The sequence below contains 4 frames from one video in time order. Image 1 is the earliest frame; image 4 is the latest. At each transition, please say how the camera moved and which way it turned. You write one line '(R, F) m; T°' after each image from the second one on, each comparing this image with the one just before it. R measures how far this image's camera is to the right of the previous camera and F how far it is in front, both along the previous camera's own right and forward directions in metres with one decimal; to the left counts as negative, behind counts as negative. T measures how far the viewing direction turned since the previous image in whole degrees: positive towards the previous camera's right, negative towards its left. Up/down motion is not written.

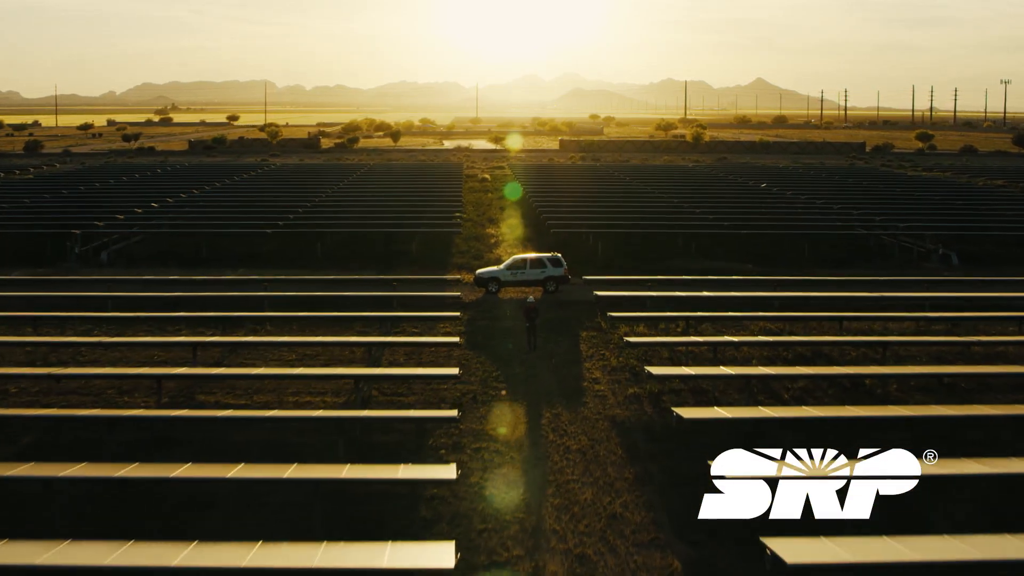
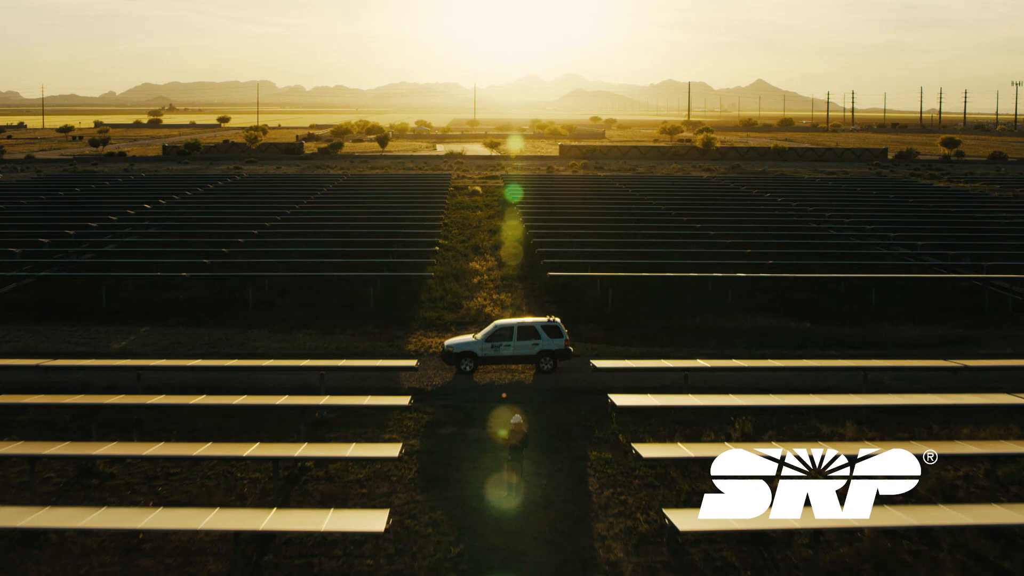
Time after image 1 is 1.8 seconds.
(+0.2, +5.0) m; 0°
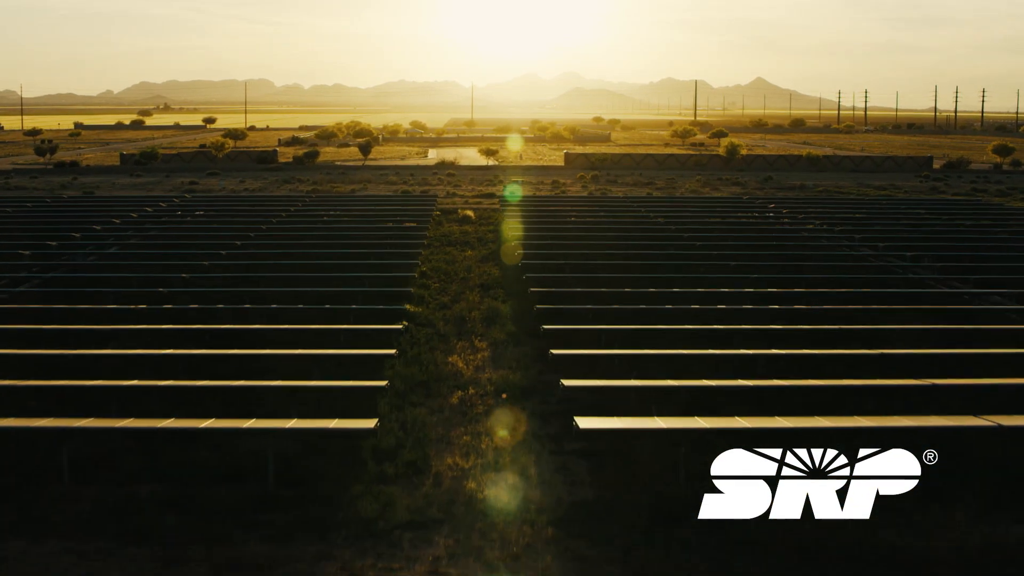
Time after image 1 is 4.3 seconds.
(0.0, +7.5) m; 0°
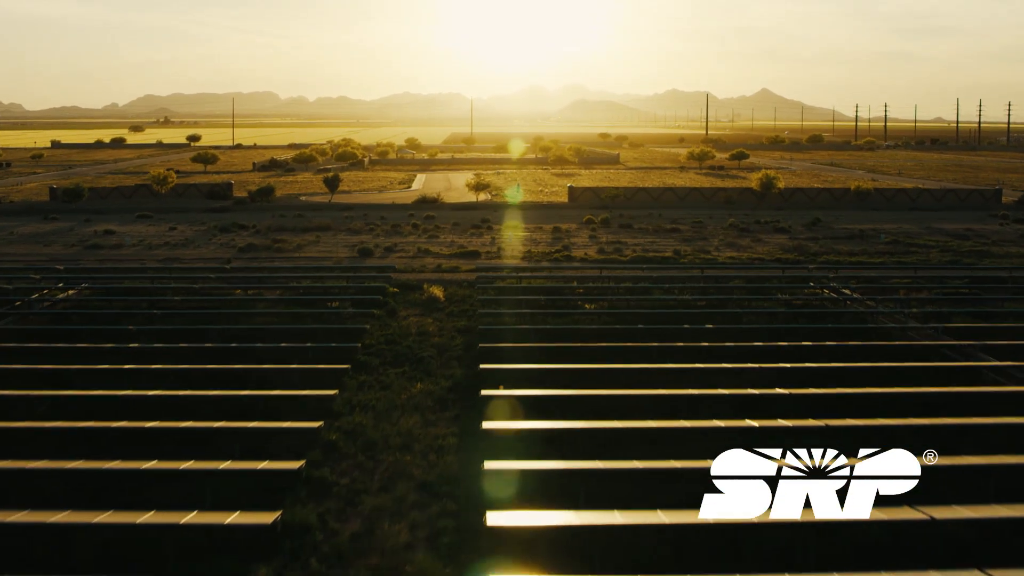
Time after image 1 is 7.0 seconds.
(+0.4, +9.2) m; 0°
